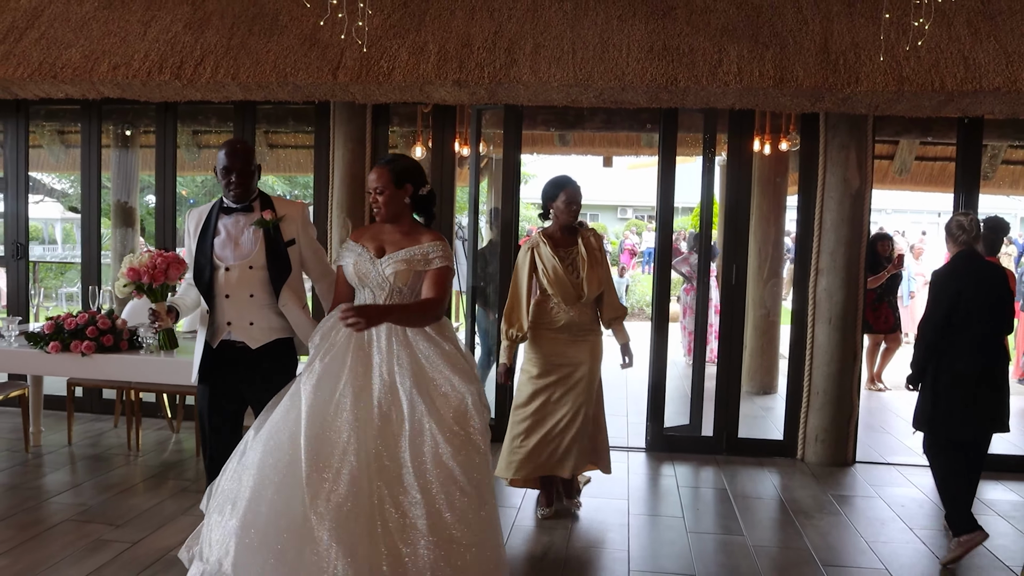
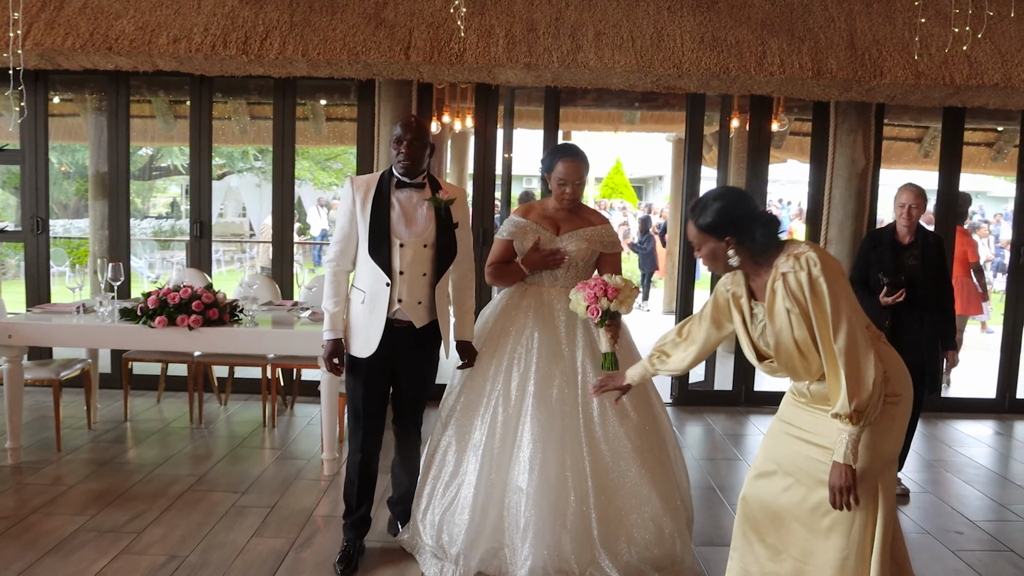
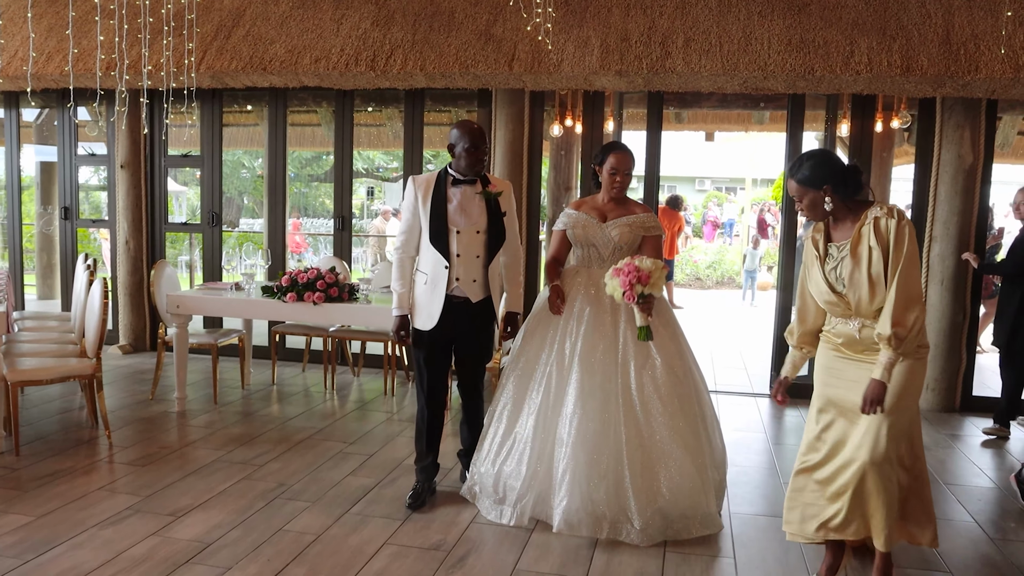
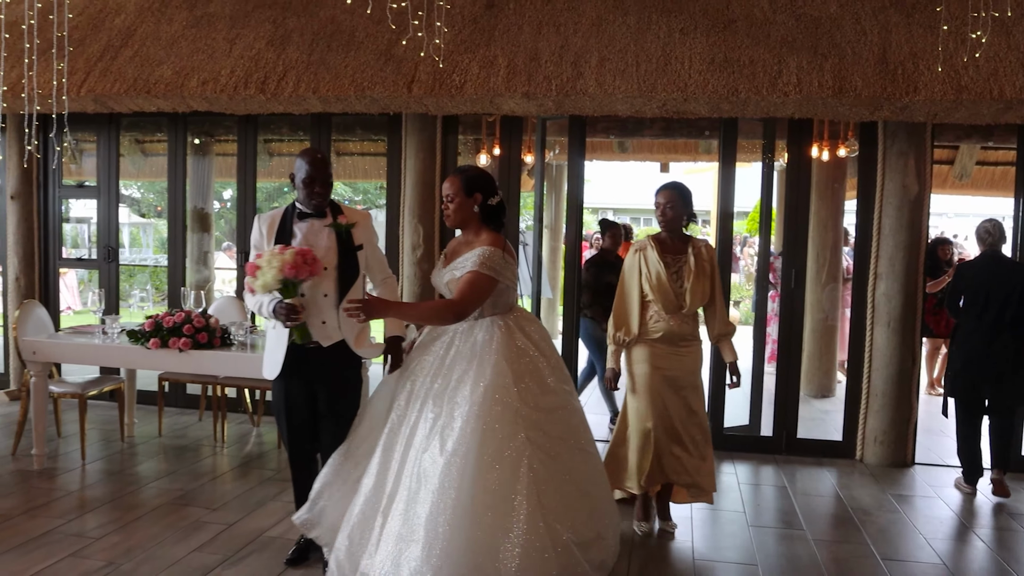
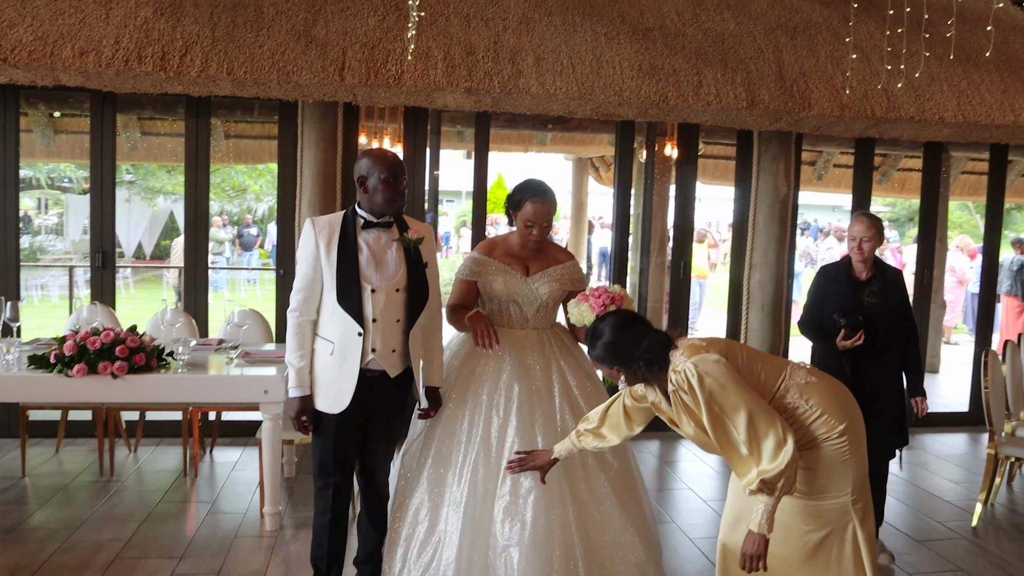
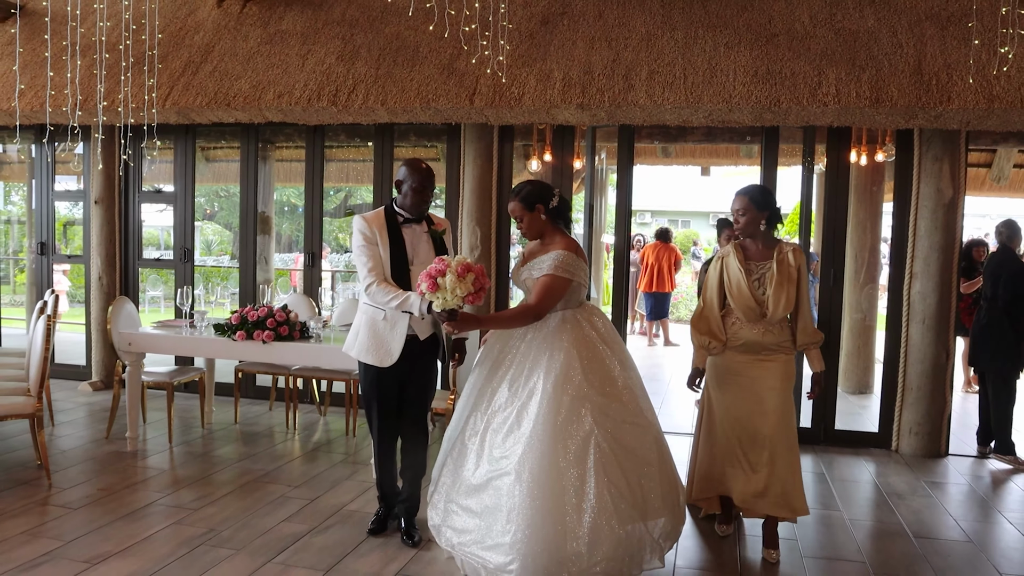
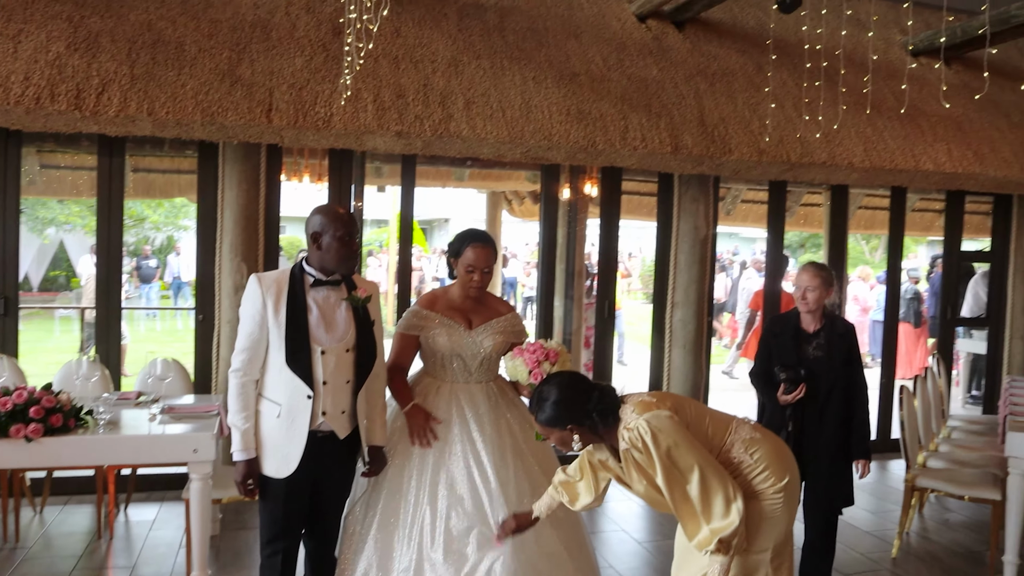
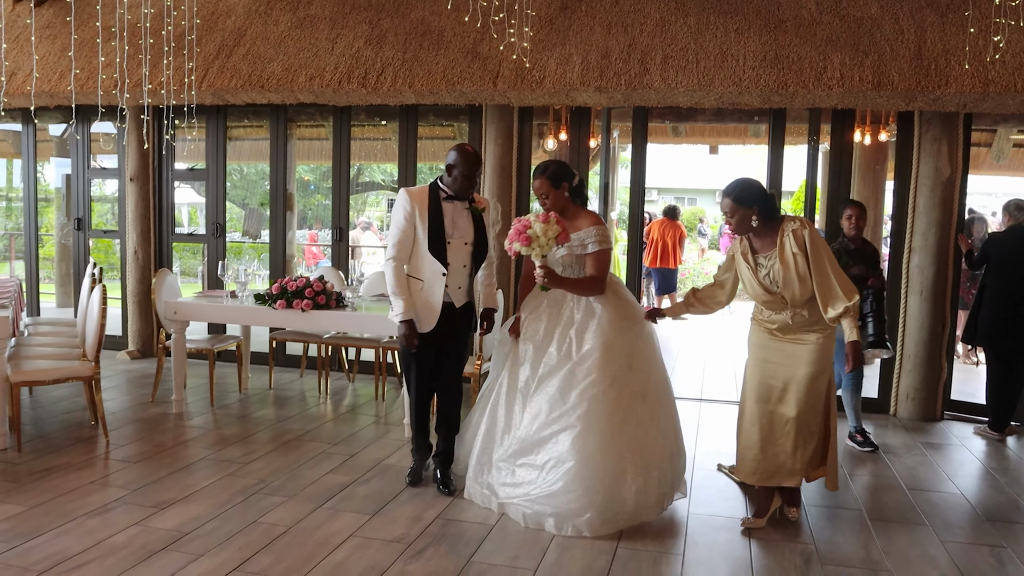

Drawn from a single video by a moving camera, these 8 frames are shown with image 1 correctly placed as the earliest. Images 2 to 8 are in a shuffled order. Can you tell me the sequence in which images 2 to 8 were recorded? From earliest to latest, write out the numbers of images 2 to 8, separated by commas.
4, 6, 8, 3, 2, 5, 7
